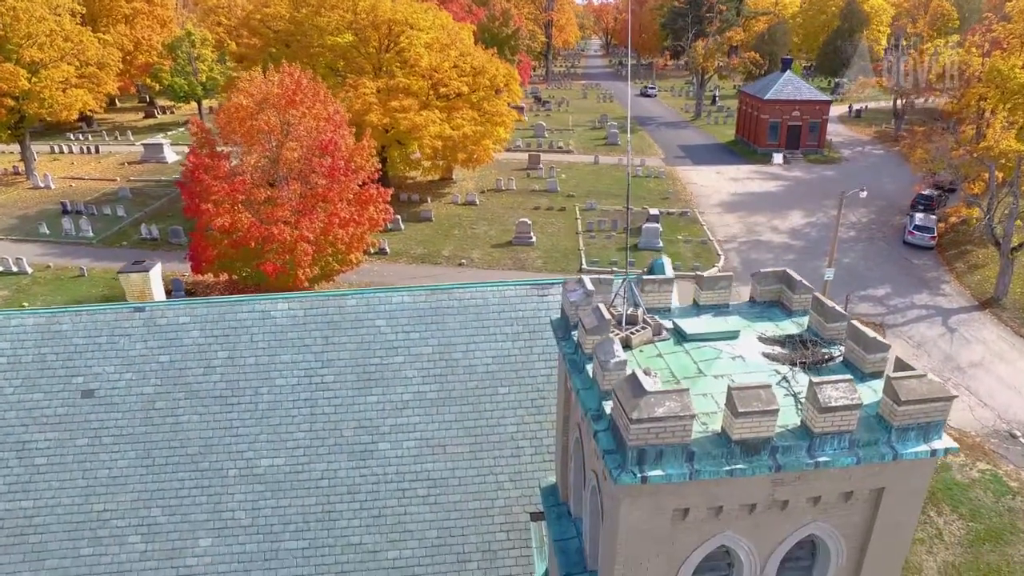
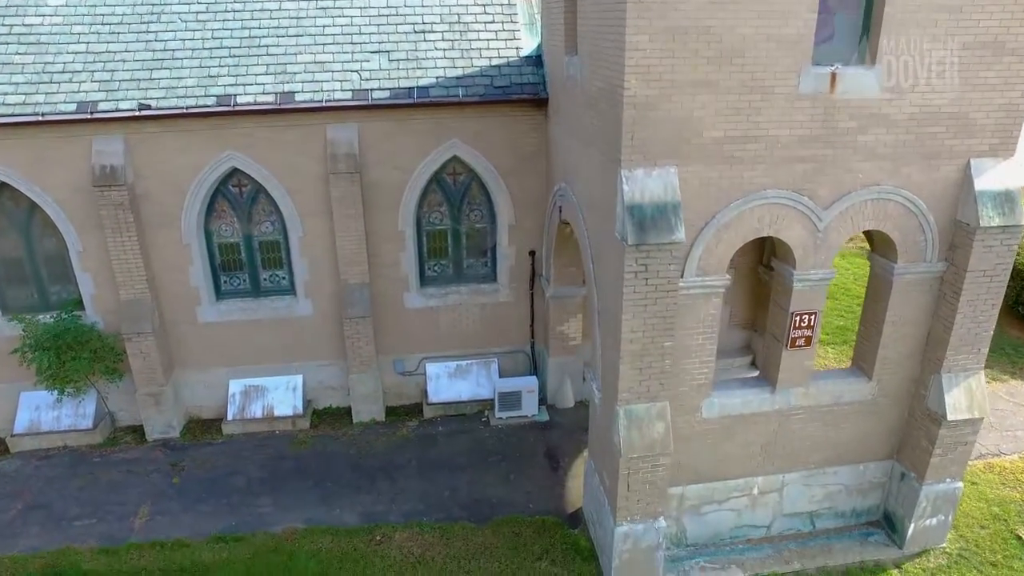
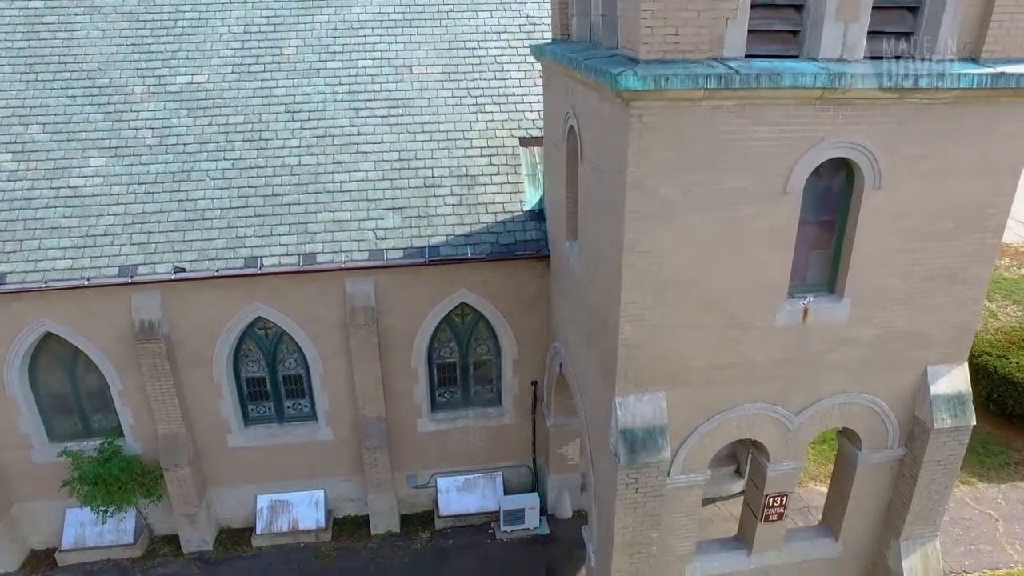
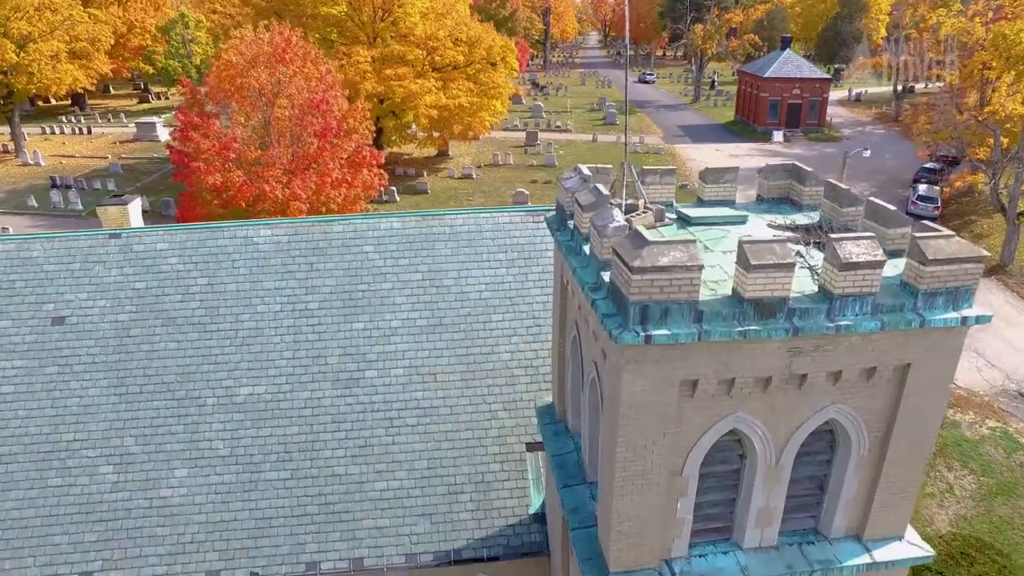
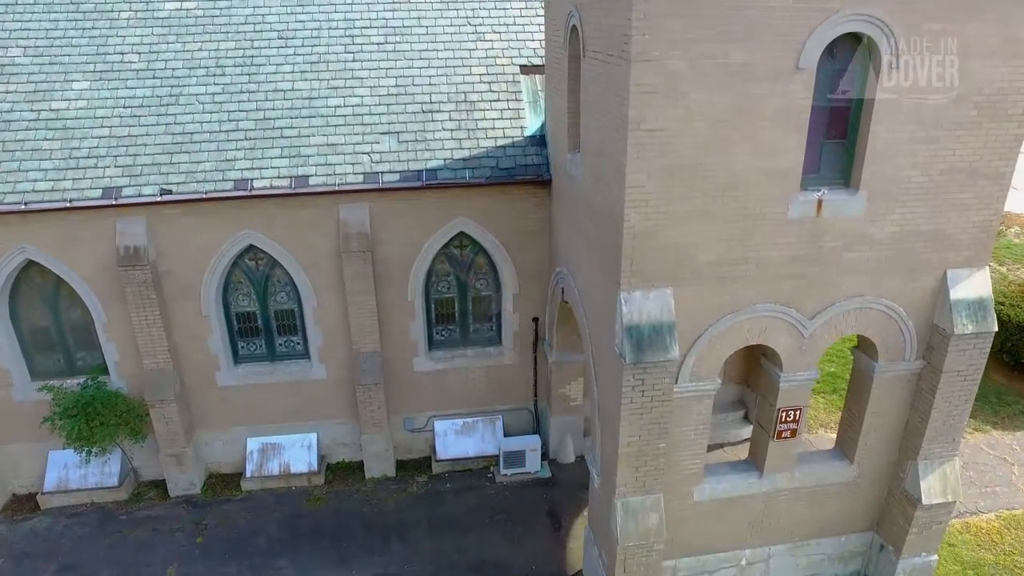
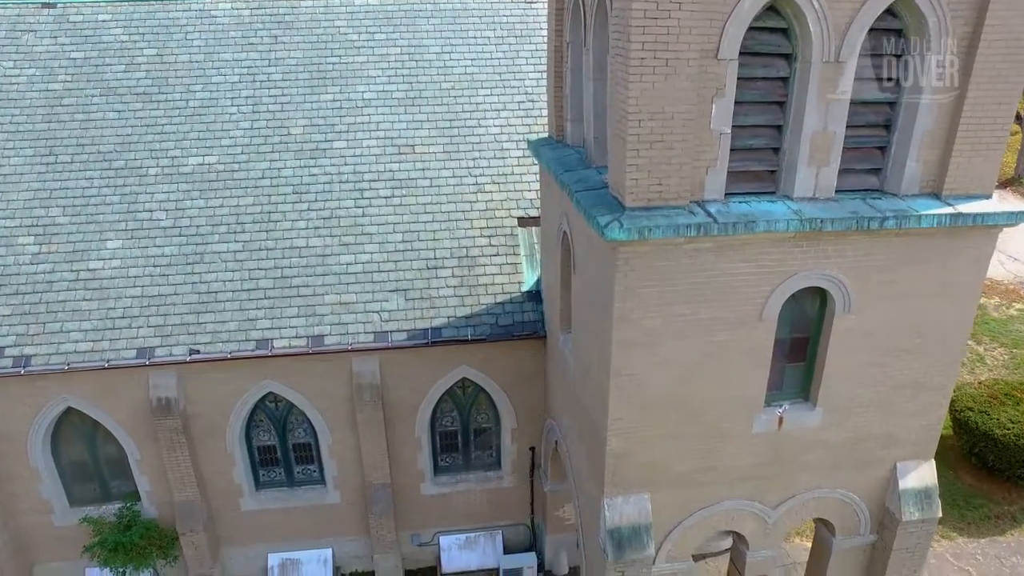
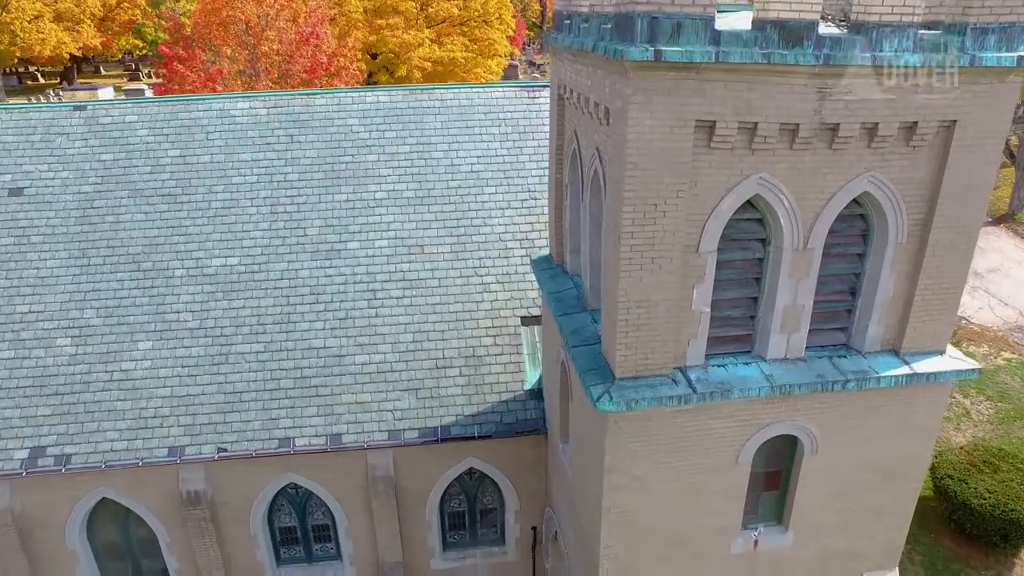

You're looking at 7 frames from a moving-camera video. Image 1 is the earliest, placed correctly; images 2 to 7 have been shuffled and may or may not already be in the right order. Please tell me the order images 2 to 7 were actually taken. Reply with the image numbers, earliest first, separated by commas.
4, 7, 6, 3, 5, 2
